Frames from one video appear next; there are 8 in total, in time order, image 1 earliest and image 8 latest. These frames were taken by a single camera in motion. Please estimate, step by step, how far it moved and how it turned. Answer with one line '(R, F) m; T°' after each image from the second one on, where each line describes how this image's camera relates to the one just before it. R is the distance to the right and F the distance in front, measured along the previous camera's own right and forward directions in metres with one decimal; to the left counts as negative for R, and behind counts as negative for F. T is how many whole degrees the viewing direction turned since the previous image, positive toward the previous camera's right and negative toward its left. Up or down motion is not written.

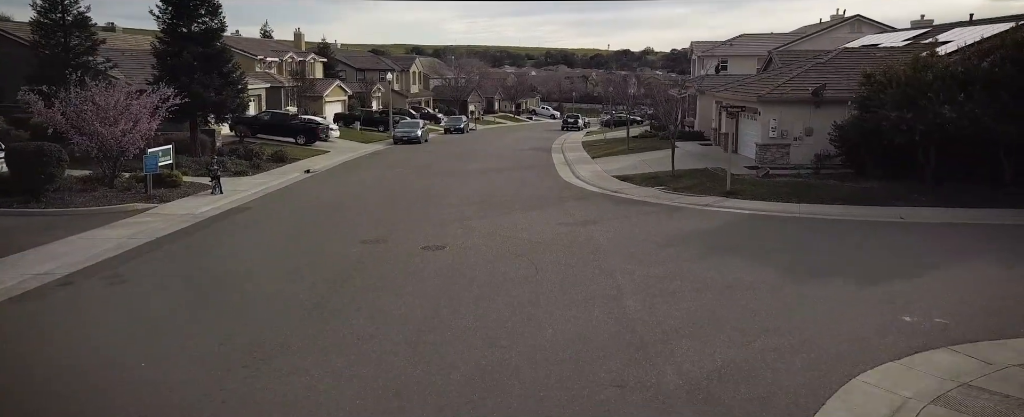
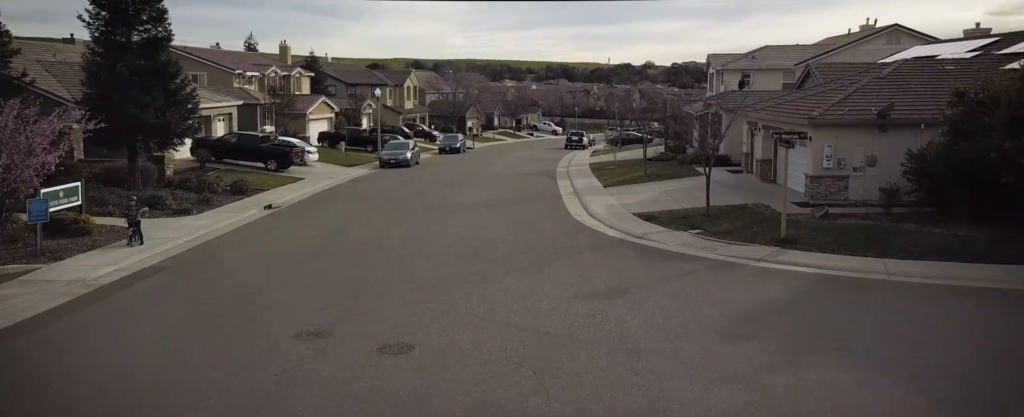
(0.0, +3.7) m; 0°
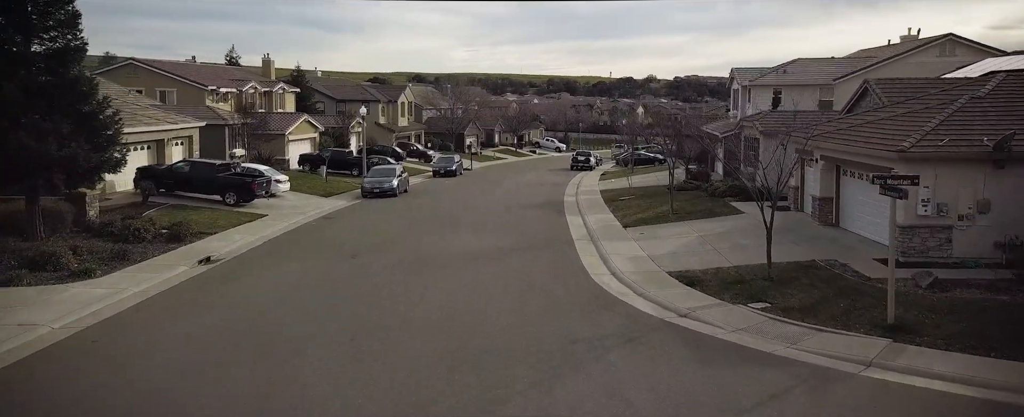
(0.0, +4.1) m; 0°
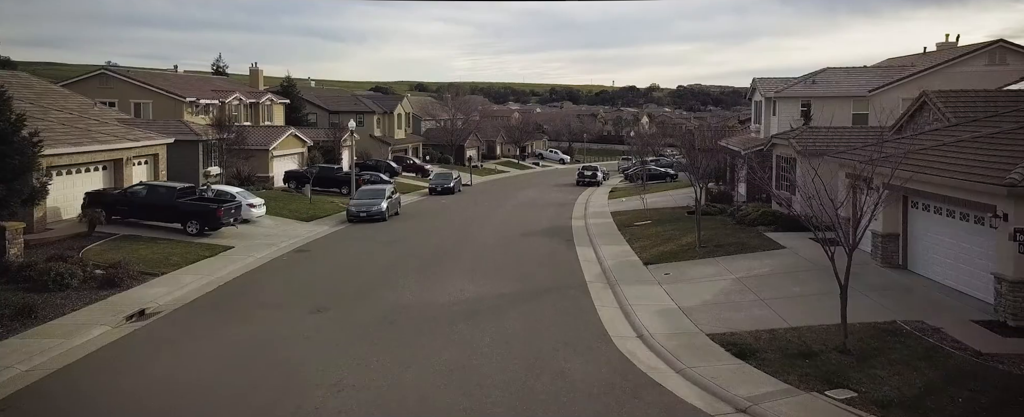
(0.0, +2.9) m; 0°
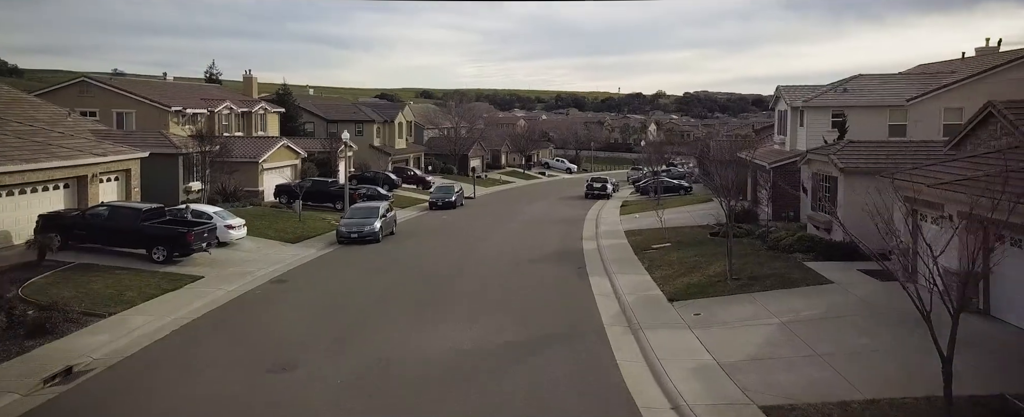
(0.0, +2.3) m; 0°
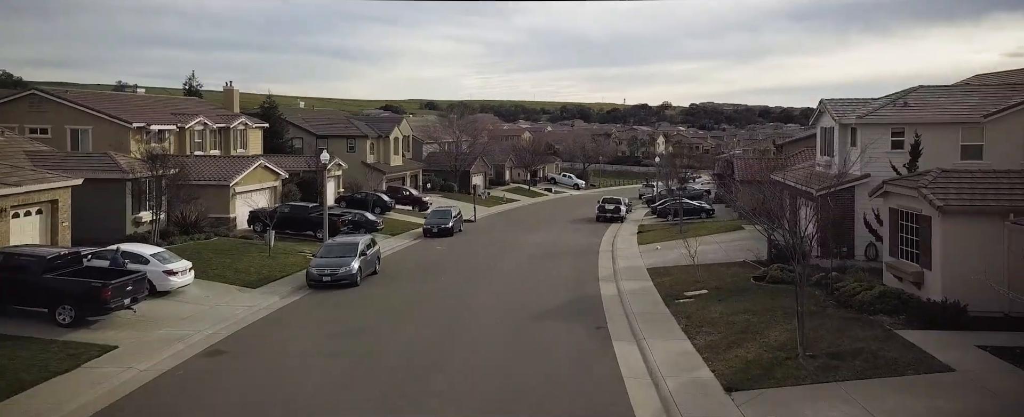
(0.0, +3.9) m; 0°
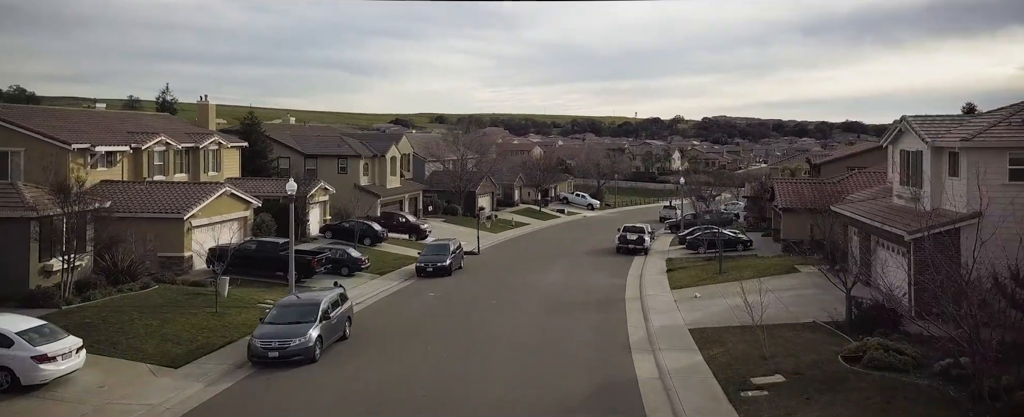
(+0.1, +5.0) m; -1°
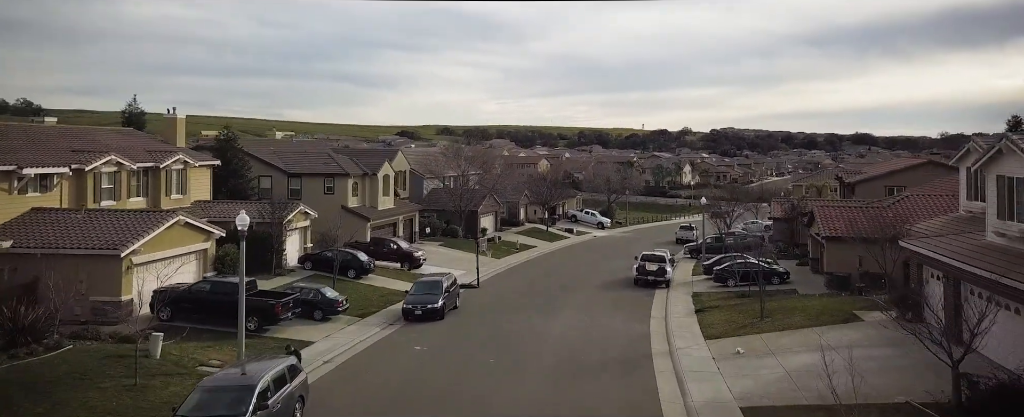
(+0.1, +4.2) m; 0°
